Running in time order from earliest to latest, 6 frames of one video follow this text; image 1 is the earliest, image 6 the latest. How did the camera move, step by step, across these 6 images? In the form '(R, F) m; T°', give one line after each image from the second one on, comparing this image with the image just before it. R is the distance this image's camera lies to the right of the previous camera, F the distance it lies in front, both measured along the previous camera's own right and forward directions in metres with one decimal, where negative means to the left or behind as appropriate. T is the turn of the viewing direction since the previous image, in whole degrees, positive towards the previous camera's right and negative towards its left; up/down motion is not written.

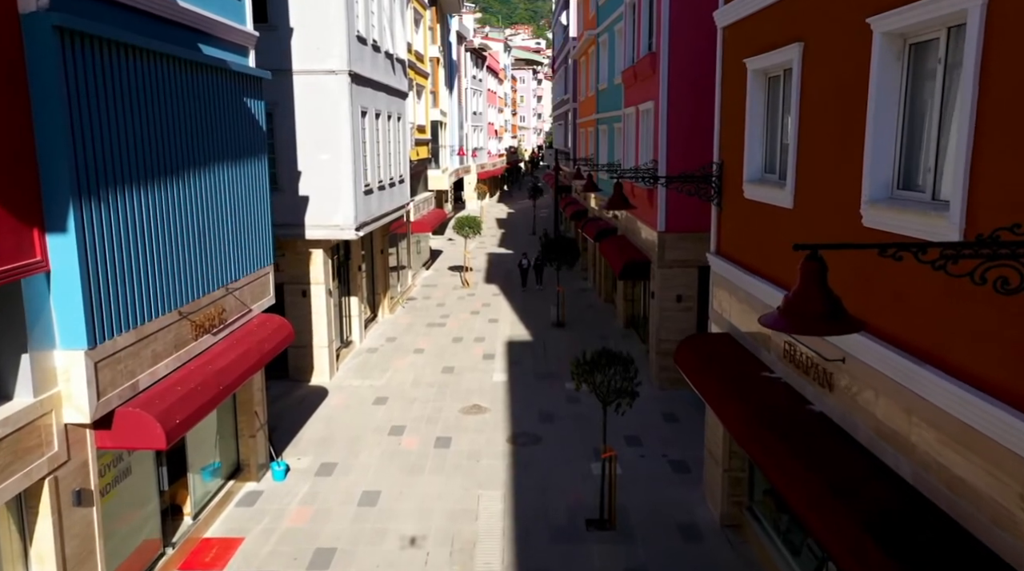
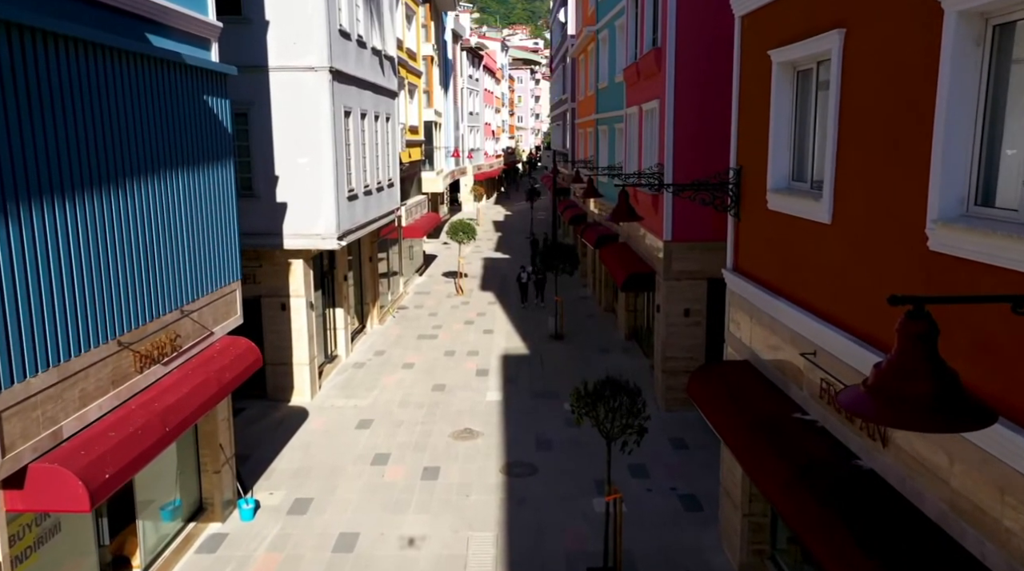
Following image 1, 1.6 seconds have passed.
(+0.1, +1.3) m; 0°
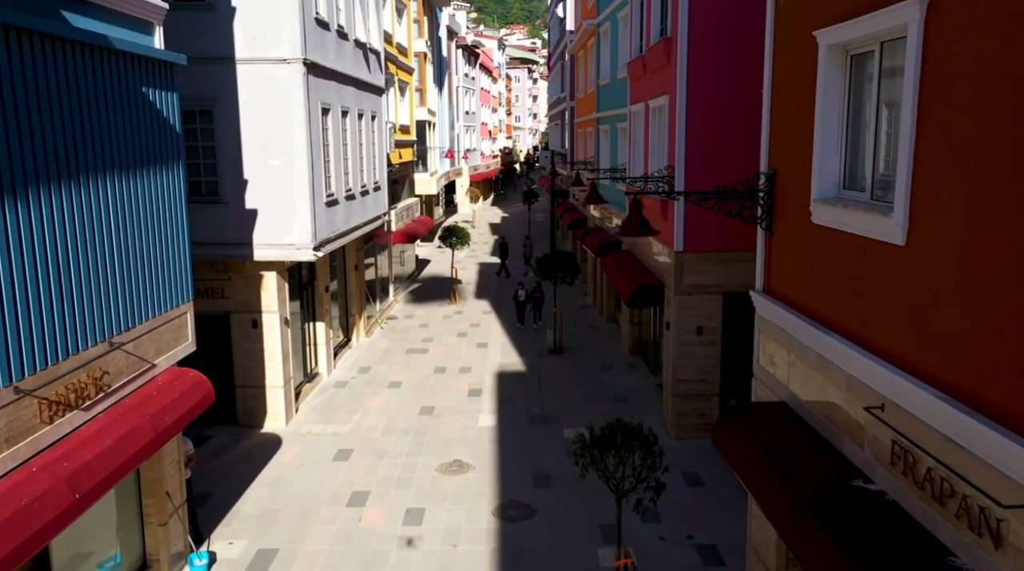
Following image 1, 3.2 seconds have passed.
(+0.1, +1.6) m; 0°
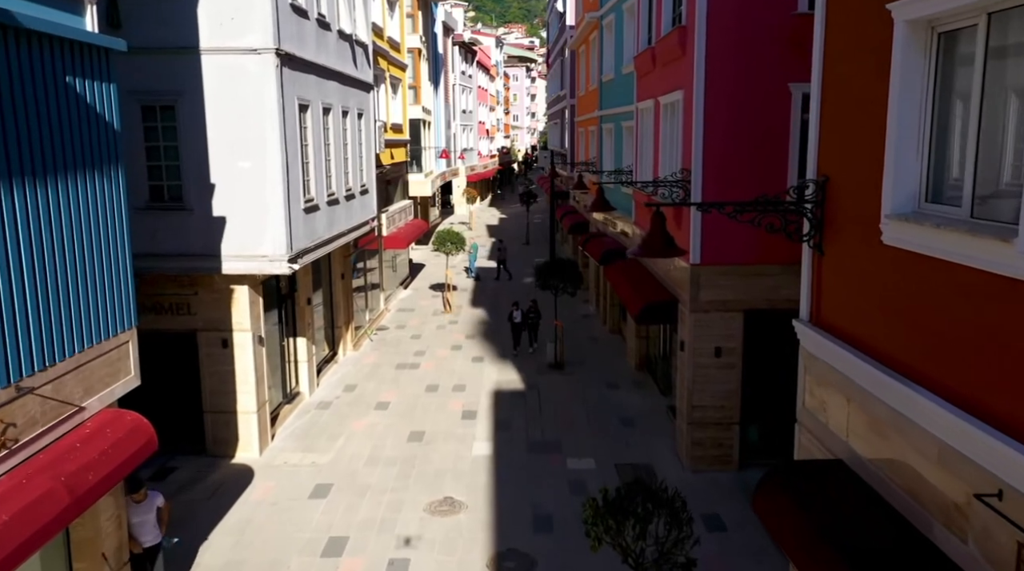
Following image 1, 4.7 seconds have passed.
(0.0, +1.5) m; 0°
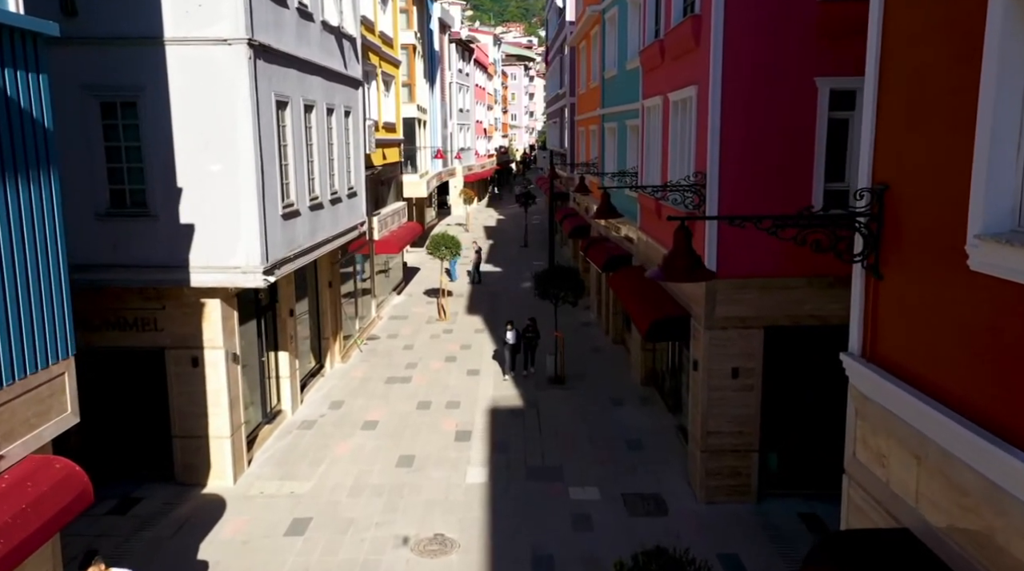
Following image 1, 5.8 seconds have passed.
(0.0, +1.2) m; 0°
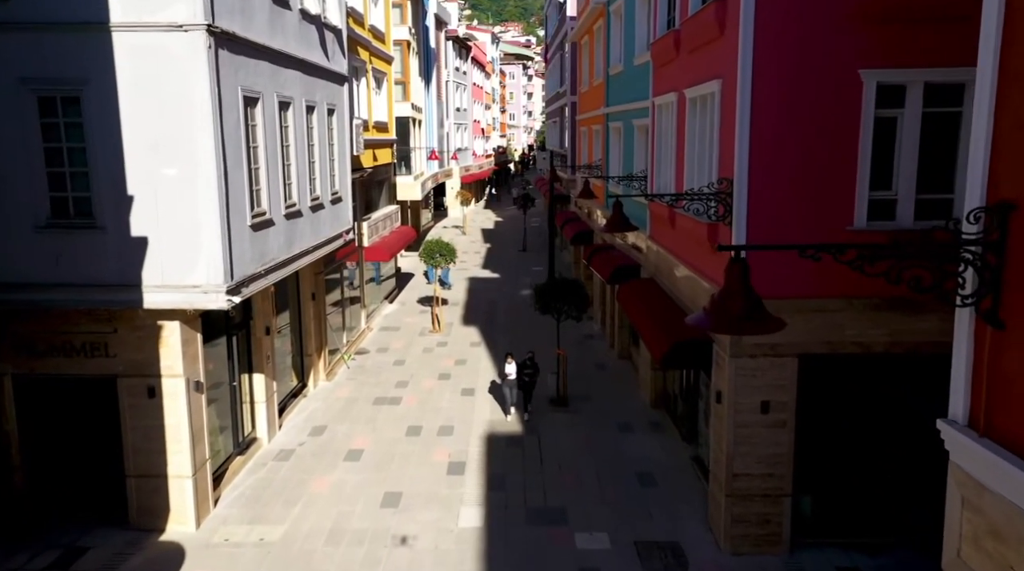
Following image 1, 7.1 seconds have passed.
(0.0, +1.5) m; 0°
